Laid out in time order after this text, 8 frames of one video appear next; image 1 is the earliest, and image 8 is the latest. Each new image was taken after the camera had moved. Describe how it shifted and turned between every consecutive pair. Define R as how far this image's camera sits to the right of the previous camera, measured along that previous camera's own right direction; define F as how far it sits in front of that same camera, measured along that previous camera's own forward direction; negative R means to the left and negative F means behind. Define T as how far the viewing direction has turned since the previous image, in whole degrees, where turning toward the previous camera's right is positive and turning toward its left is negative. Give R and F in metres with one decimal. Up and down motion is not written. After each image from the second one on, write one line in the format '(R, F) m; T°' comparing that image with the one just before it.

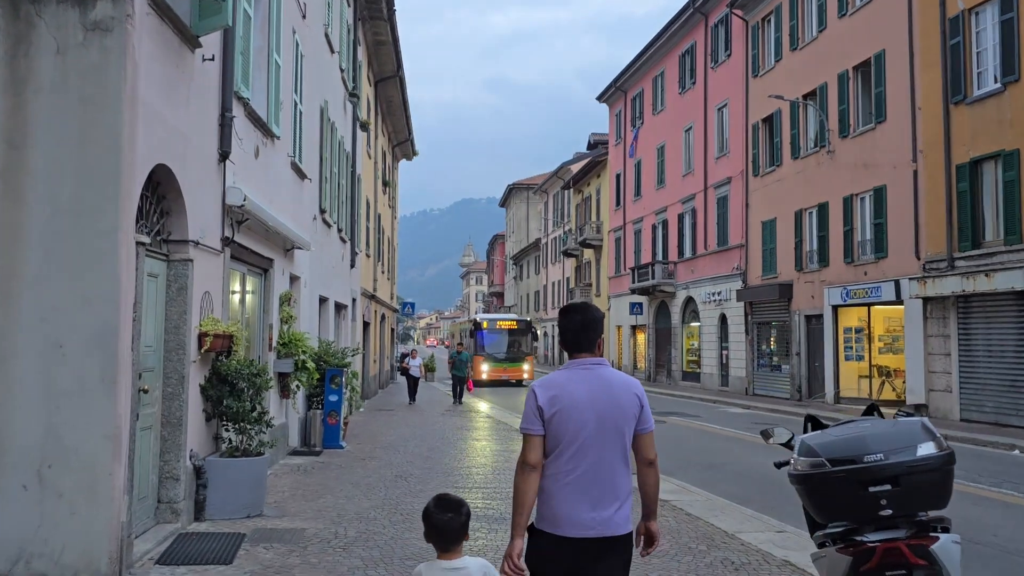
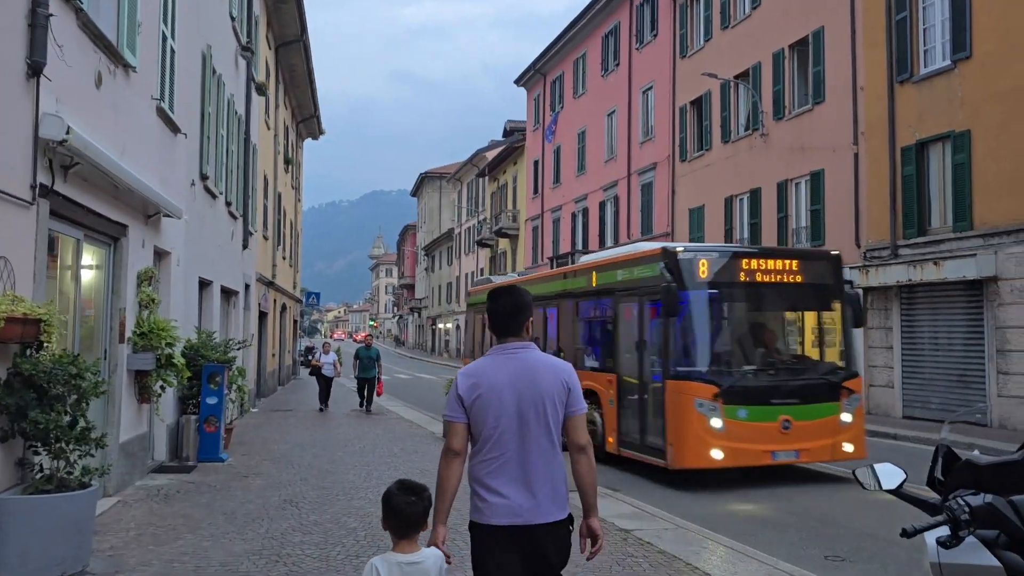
(-0.1, +2.1) m; +6°
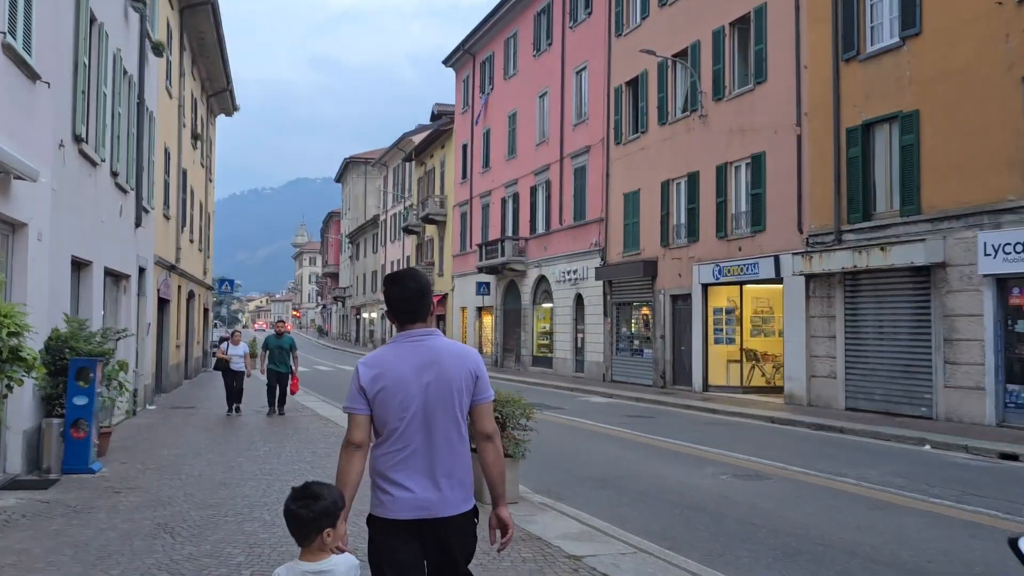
(0.0, +1.4) m; +5°
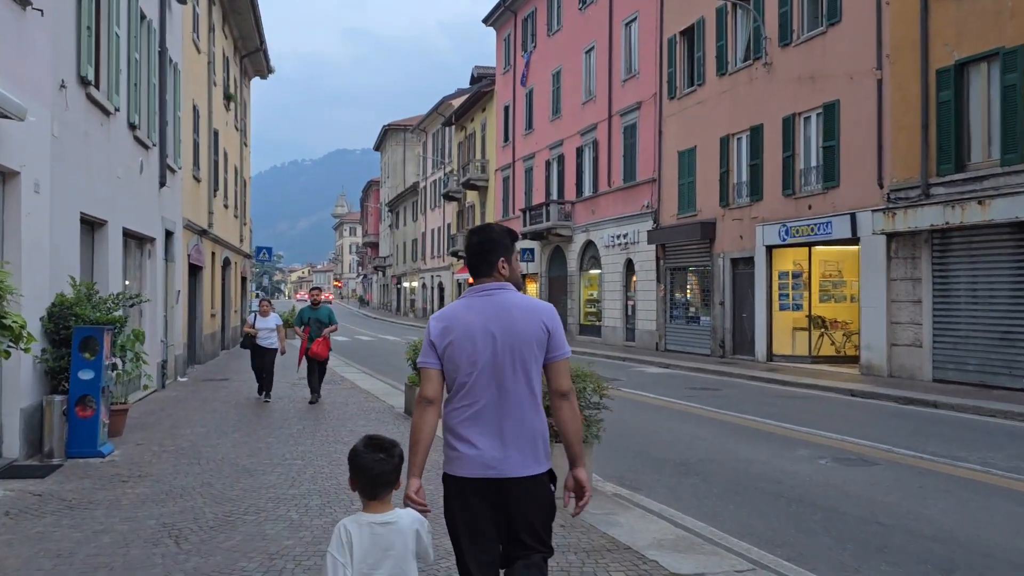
(-0.3, +1.4) m; -3°
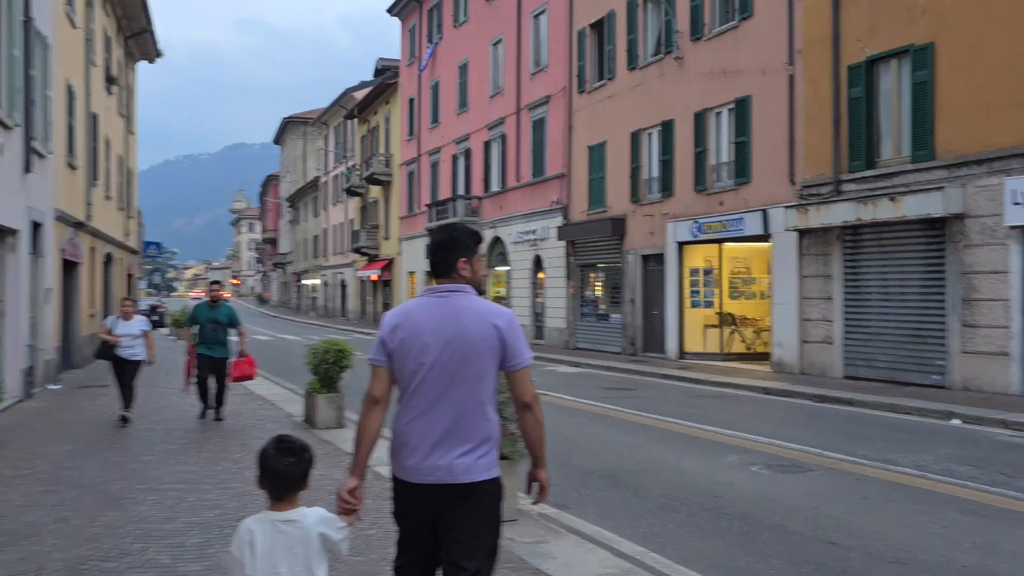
(-0.1, +0.8) m; +6°
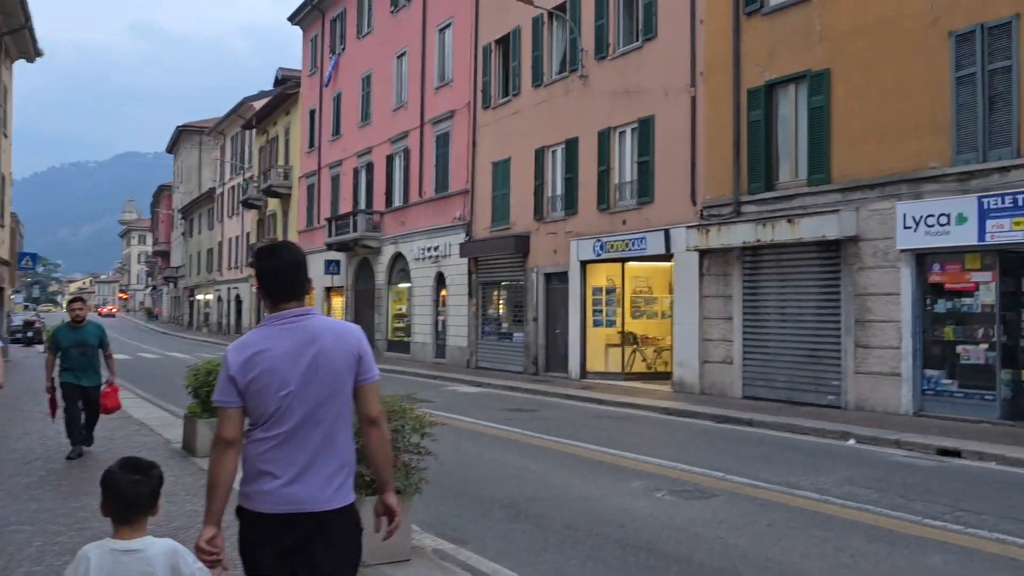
(+0.1, +0.5) m; +6°
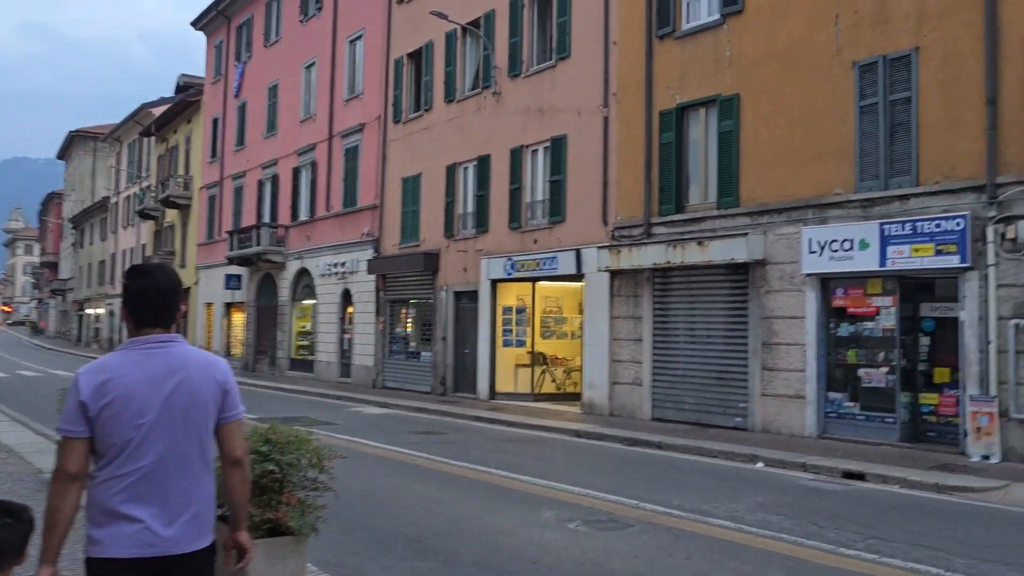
(0.0, +0.4) m; +6°
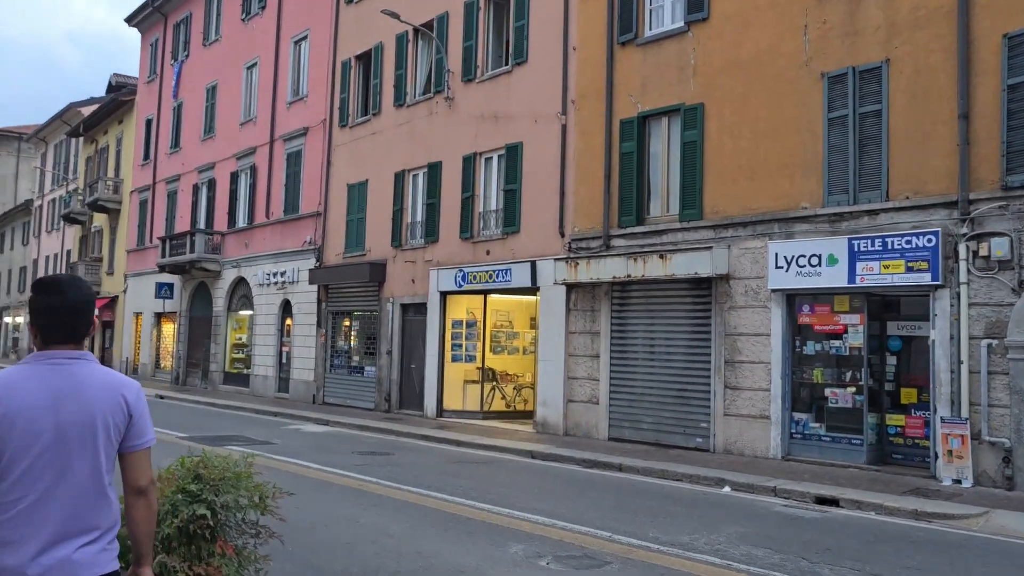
(-0.3, +0.8) m; +4°
